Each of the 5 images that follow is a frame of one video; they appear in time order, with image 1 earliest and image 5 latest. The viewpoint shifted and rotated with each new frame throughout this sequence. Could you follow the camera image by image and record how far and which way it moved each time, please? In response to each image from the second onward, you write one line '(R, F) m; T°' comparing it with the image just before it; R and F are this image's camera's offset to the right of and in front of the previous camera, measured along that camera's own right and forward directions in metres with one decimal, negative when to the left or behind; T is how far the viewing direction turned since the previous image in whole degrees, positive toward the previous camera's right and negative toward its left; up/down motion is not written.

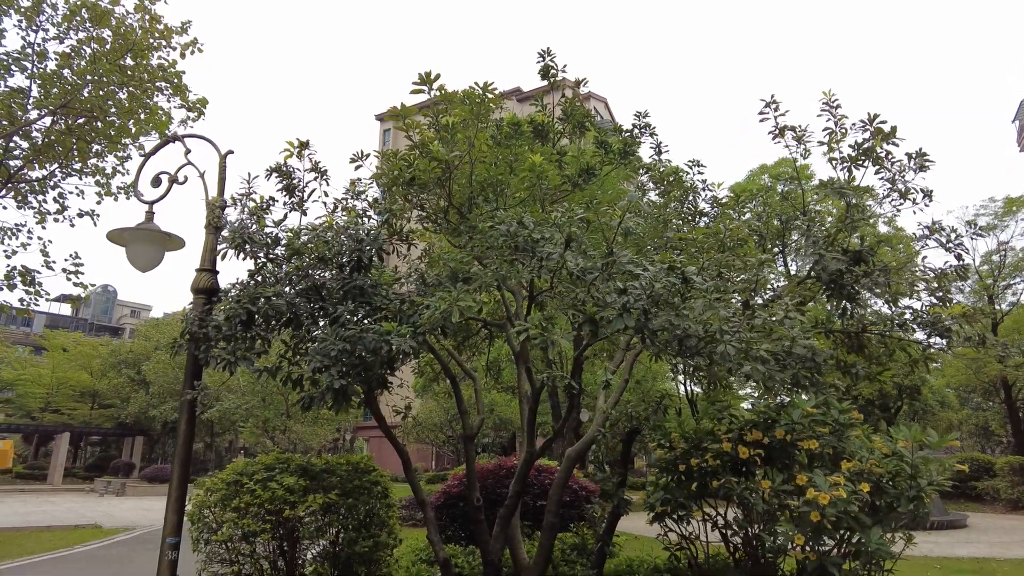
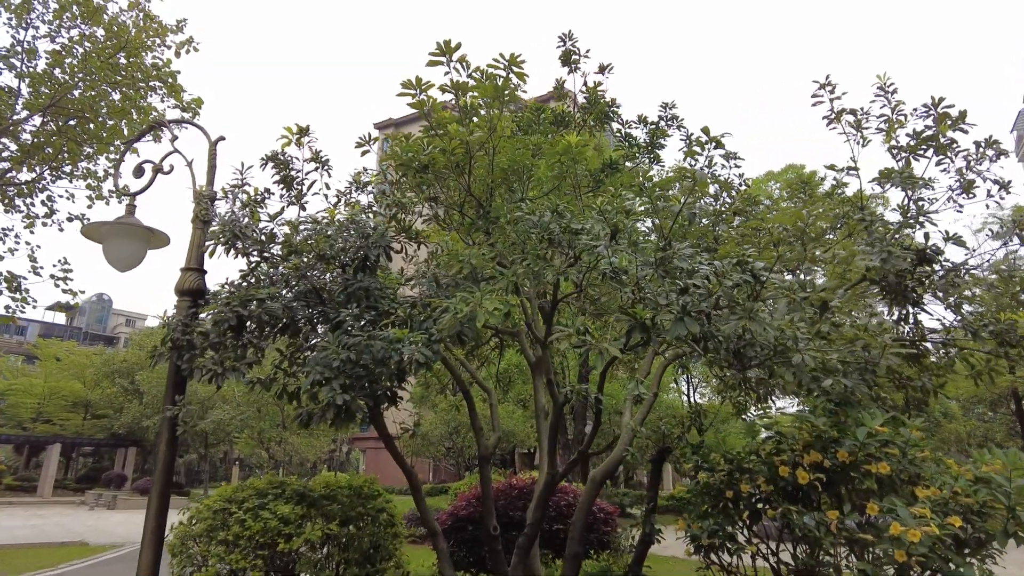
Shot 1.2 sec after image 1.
(-0.2, +0.7) m; 0°
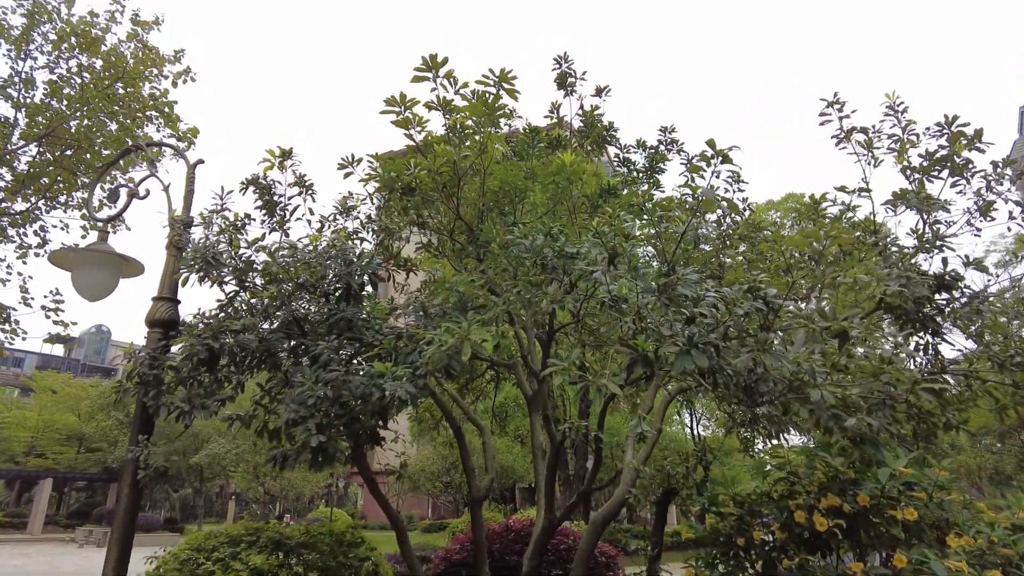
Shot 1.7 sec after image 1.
(+0.1, +0.3) m; 0°
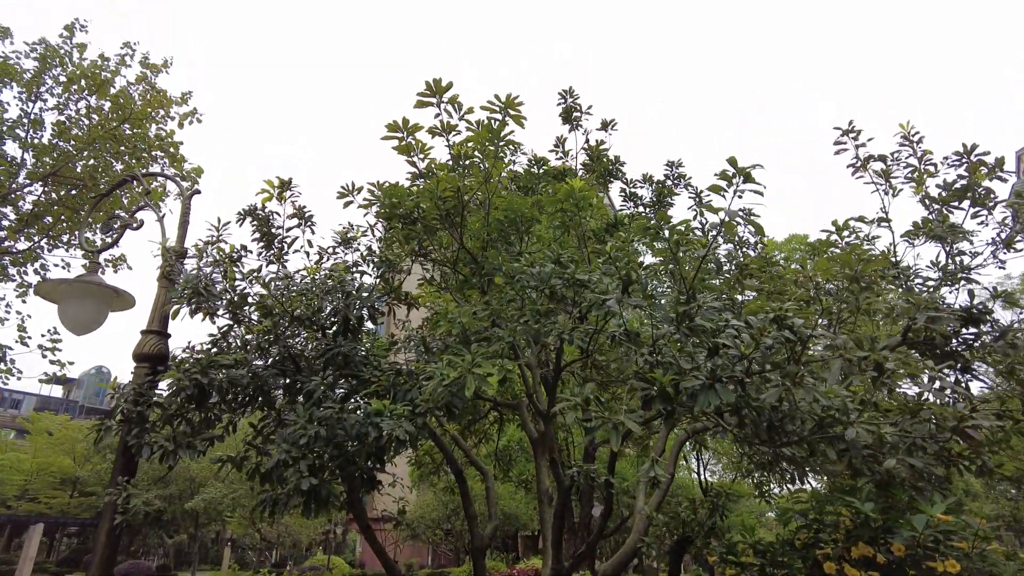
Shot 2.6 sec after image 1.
(0.0, +0.2) m; 0°
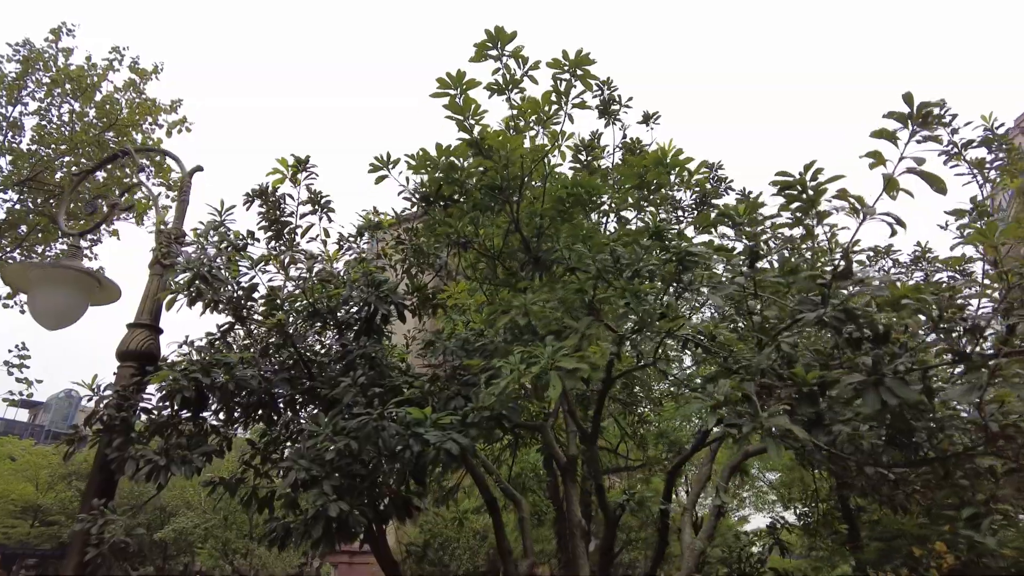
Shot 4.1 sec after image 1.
(-0.5, +0.7) m; +2°
